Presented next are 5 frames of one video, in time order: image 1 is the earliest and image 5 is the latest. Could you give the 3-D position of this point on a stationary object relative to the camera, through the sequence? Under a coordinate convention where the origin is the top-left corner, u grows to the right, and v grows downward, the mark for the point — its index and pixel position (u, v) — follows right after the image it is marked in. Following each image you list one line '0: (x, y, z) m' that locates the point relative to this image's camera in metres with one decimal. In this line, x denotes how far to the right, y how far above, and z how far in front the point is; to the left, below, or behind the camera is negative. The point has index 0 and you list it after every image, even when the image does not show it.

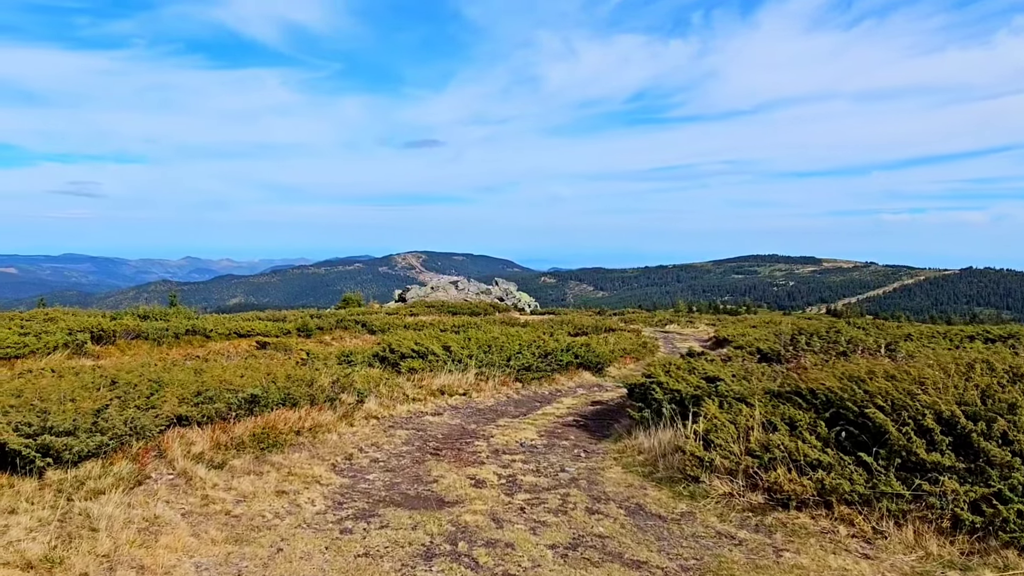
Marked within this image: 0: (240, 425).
0: (-2.9, -1.5, +7.9) m
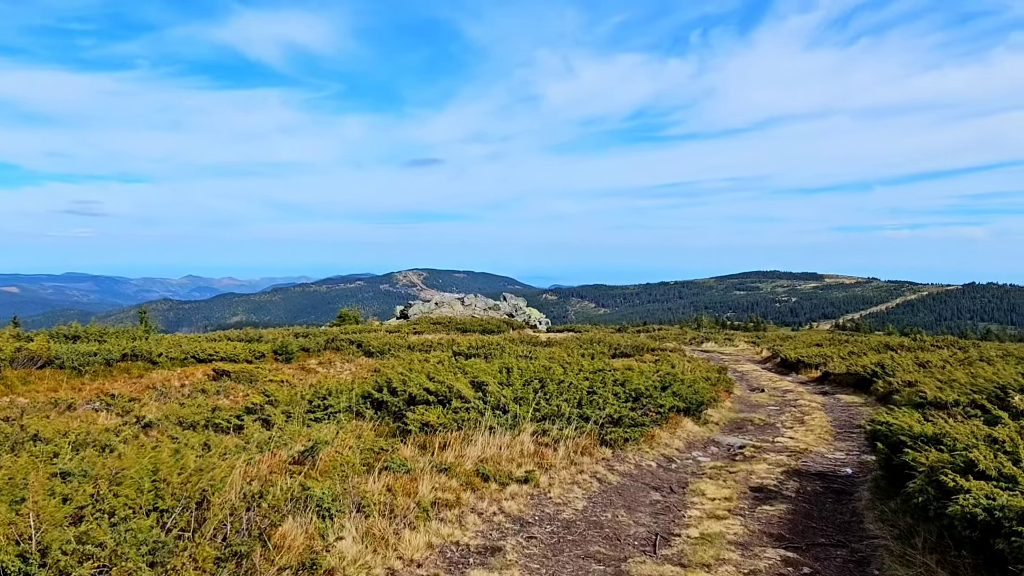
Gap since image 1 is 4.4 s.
0: (-1.9, -1.3, +2.0) m
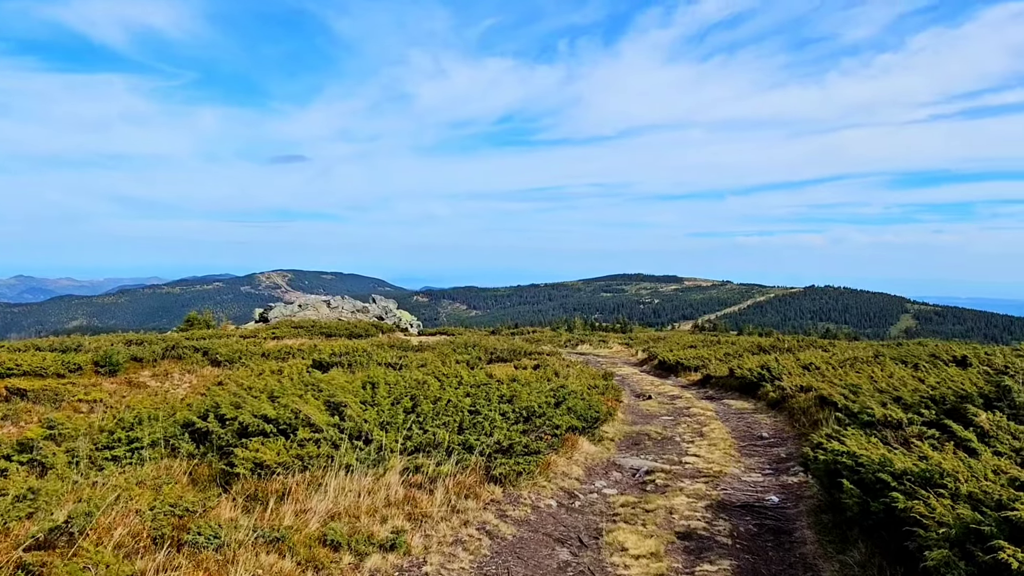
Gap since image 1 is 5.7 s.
0: (-2.0, -1.3, -0.2) m
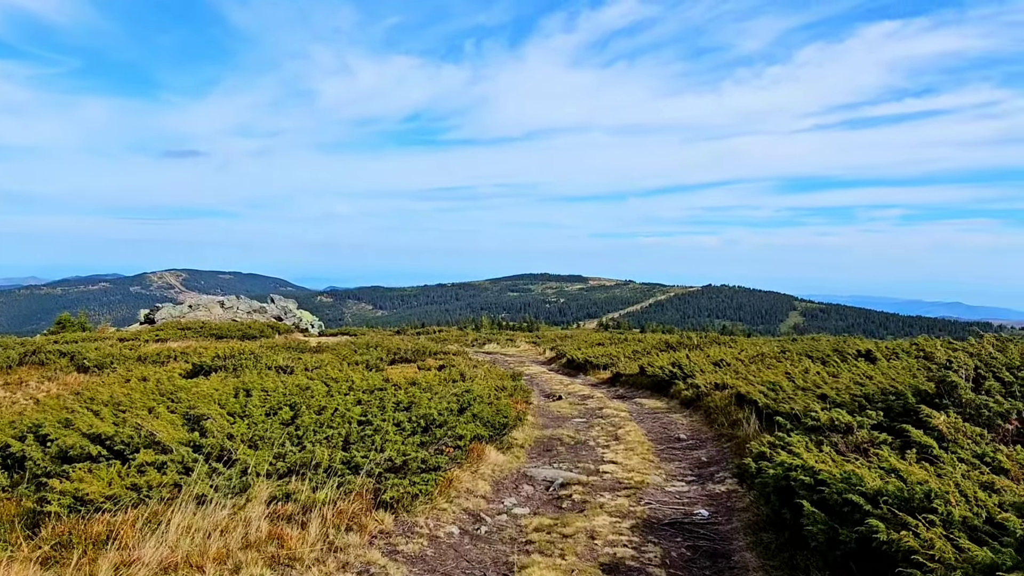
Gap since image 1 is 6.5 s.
0: (-1.9, -1.2, -1.5) m
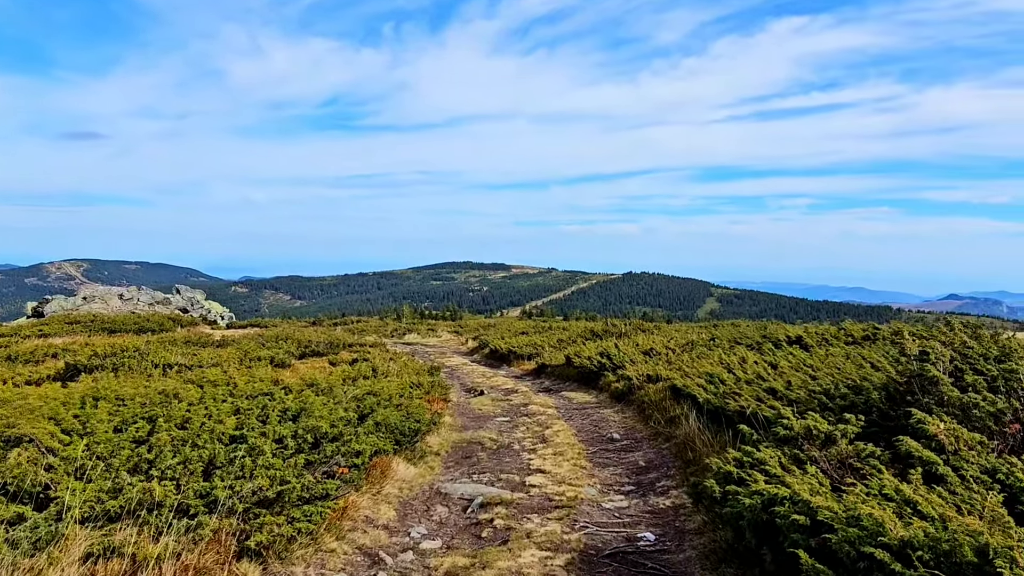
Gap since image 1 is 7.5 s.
0: (-1.8, -1.2, -2.9) m
